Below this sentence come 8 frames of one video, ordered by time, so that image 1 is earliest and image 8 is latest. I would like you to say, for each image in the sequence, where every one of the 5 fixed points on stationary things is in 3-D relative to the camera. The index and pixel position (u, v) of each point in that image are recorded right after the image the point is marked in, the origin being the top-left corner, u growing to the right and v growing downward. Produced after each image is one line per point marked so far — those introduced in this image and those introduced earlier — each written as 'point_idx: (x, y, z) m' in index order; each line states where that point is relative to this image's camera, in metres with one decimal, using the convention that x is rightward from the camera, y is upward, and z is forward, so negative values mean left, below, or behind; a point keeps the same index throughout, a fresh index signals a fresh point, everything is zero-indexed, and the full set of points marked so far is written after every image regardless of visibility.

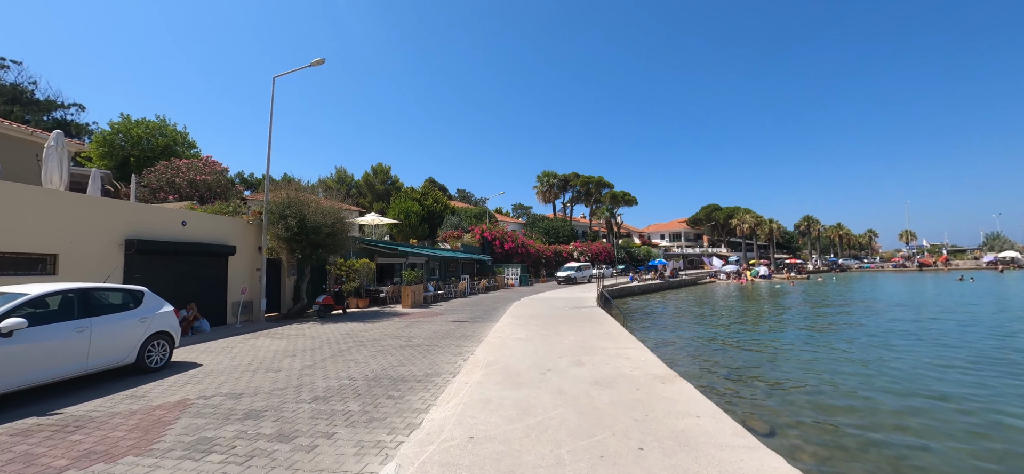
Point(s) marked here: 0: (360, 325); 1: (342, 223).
0: (-4.5, -2.6, +12.5) m
1: (-6.3, +0.5, +15.4) m
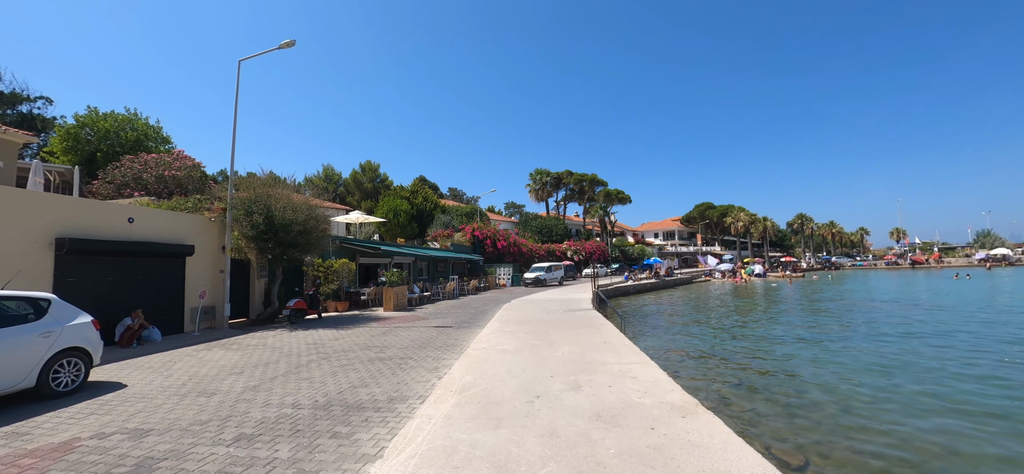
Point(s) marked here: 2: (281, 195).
0: (-4.8, -2.6, +11.2) m
1: (-6.7, +0.6, +14.2) m
2: (-7.5, +1.4, +13.6) m
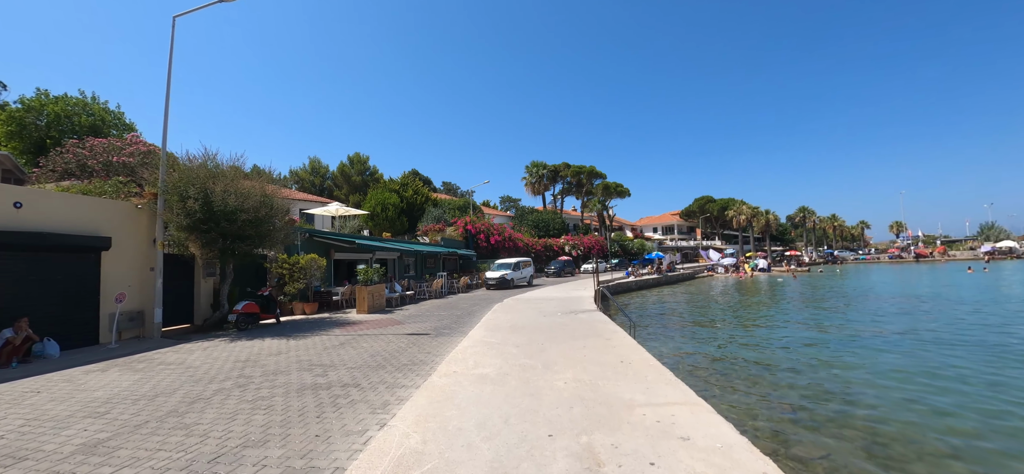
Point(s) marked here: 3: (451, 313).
0: (-5.1, -2.3, +9.1) m
1: (-7.0, +0.8, +12.0) m
2: (-7.8, +1.6, +11.4) m
3: (-2.1, -2.6, +14.4) m
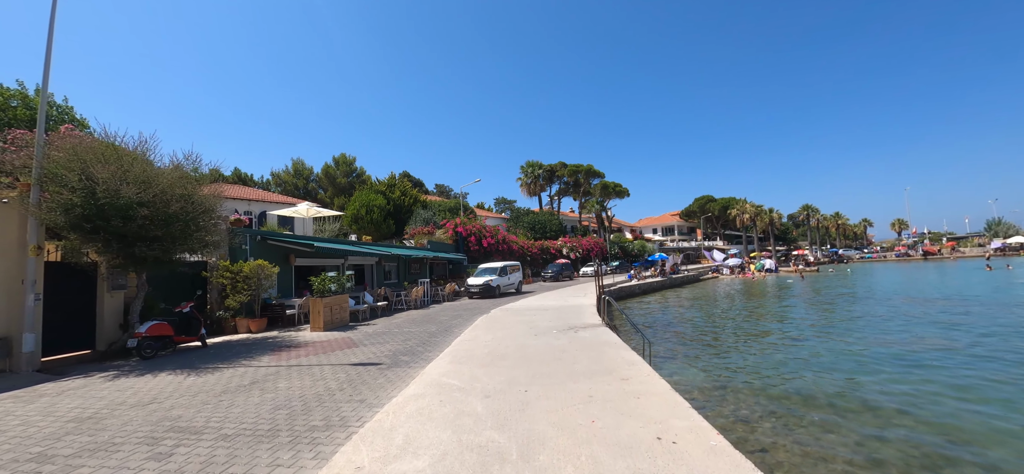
0: (-5.5, -2.3, +6.6) m
1: (-7.4, +0.8, +9.5) m
2: (-8.2, +1.6, +8.9) m
3: (-2.5, -2.6, +11.9) m
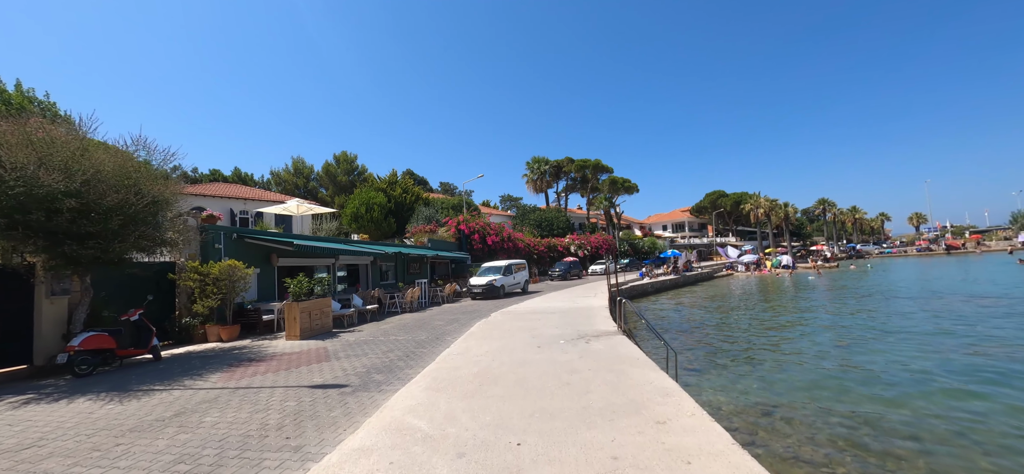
0: (-5.5, -2.2, +5.2) m
1: (-7.4, +0.8, +8.2) m
2: (-8.3, +1.6, +7.6) m
3: (-2.5, -2.5, +10.5) m
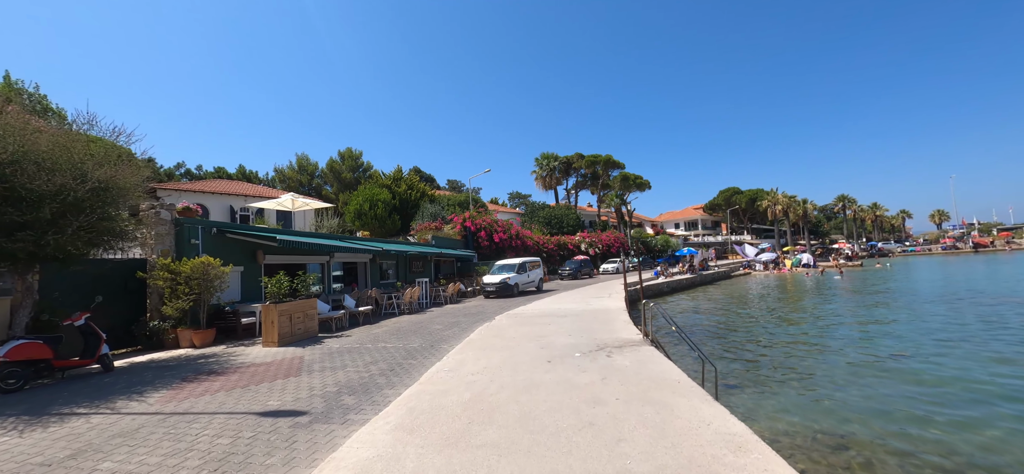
0: (-5.5, -2.1, +4.0) m
1: (-7.3, +1.0, +7.0) m
2: (-8.2, +1.8, +6.4) m
3: (-2.3, -2.3, +9.2) m
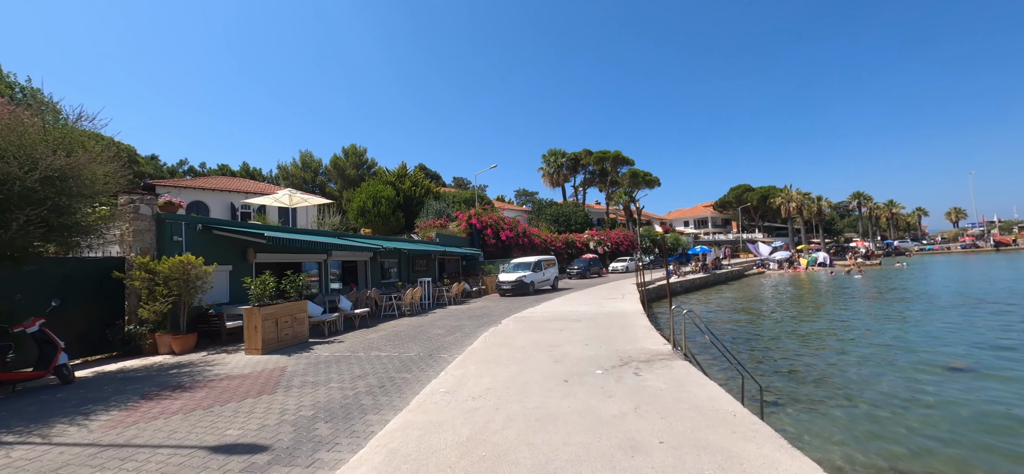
0: (-5.4, -2.0, +3.2) m
1: (-7.2, +1.1, +6.2) m
2: (-8.1, +1.8, +5.6) m
3: (-2.2, -2.3, +8.3) m
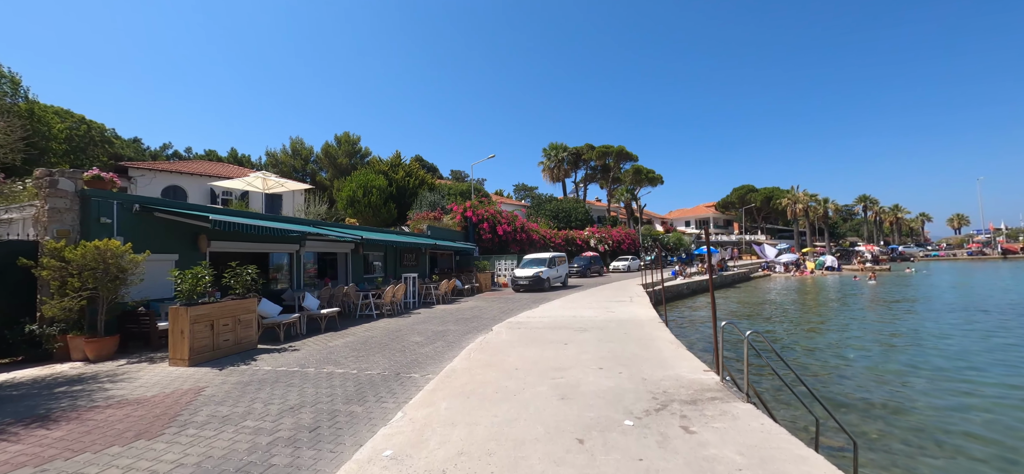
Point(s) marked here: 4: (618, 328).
0: (-5.5, -1.8, +1.5) m
1: (-7.3, +1.4, +4.4) m
2: (-8.1, +2.2, +3.8) m
3: (-2.3, -2.0, +6.6) m
4: (+2.1, -1.8, +8.3) m
